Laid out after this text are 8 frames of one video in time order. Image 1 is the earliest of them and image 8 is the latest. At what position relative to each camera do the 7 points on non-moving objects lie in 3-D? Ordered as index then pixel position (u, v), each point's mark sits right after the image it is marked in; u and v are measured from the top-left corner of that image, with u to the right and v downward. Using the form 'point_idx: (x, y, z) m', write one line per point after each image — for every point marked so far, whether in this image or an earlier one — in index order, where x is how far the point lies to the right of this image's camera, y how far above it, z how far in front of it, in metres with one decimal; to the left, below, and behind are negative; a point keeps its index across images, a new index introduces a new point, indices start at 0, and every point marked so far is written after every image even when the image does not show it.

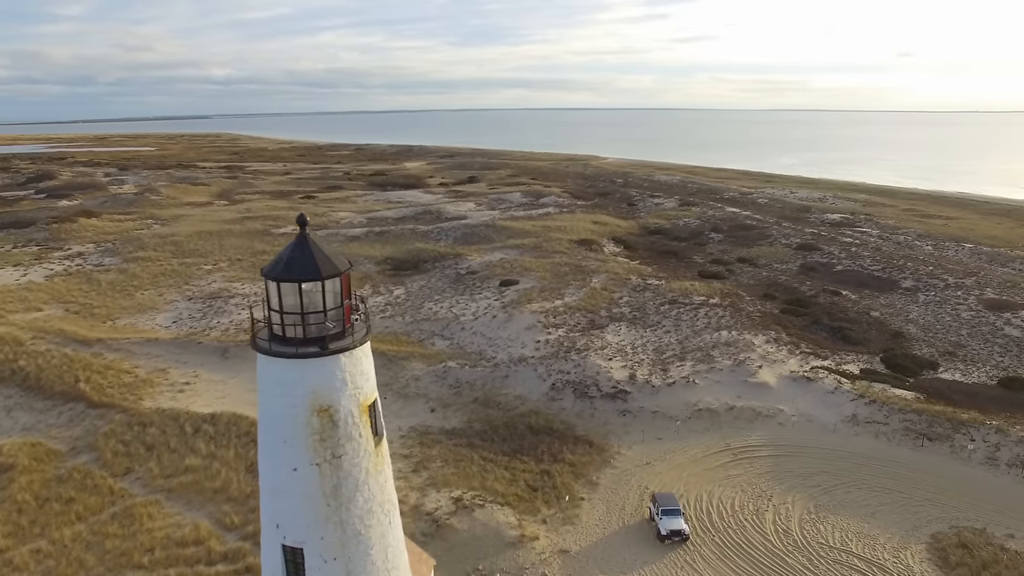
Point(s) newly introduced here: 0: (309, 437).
0: (-2.1, -1.6, +7.7) m
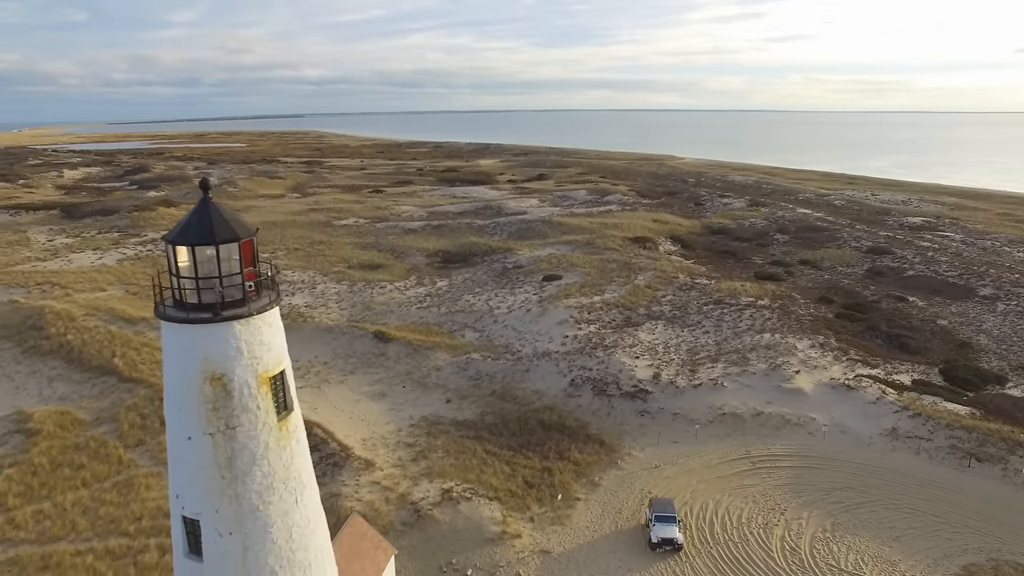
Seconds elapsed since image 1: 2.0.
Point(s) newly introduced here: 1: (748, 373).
0: (-3.1, -1.2, +7.4) m
1: (+6.2, -2.2, +19.6) m
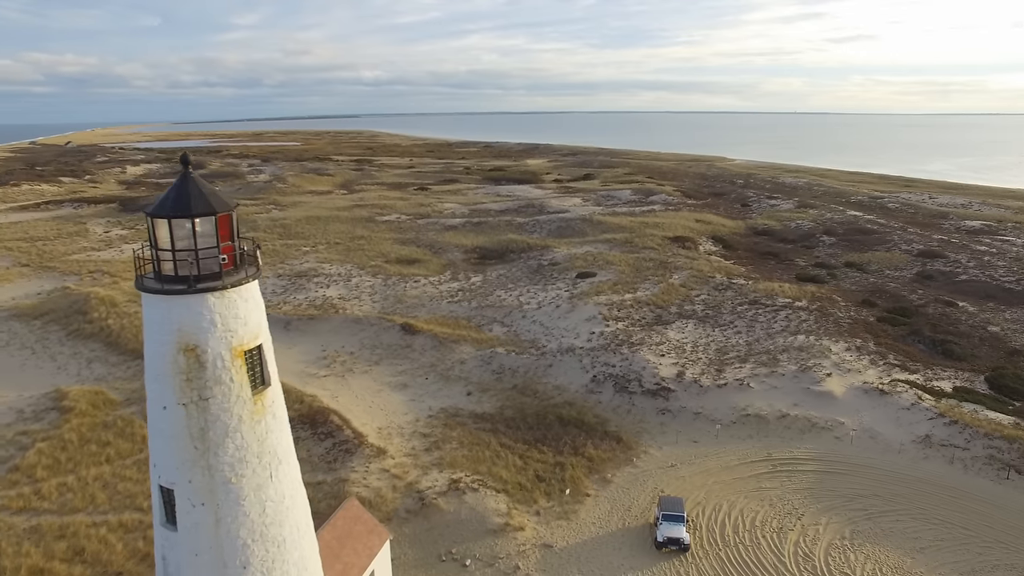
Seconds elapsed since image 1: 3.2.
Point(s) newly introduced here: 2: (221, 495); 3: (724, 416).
0: (-3.4, -0.9, +7.5) m
1: (+6.7, -2.2, +18.9) m
2: (-3.0, -2.2, +7.7) m
3: (+5.0, -3.0, +17.5) m
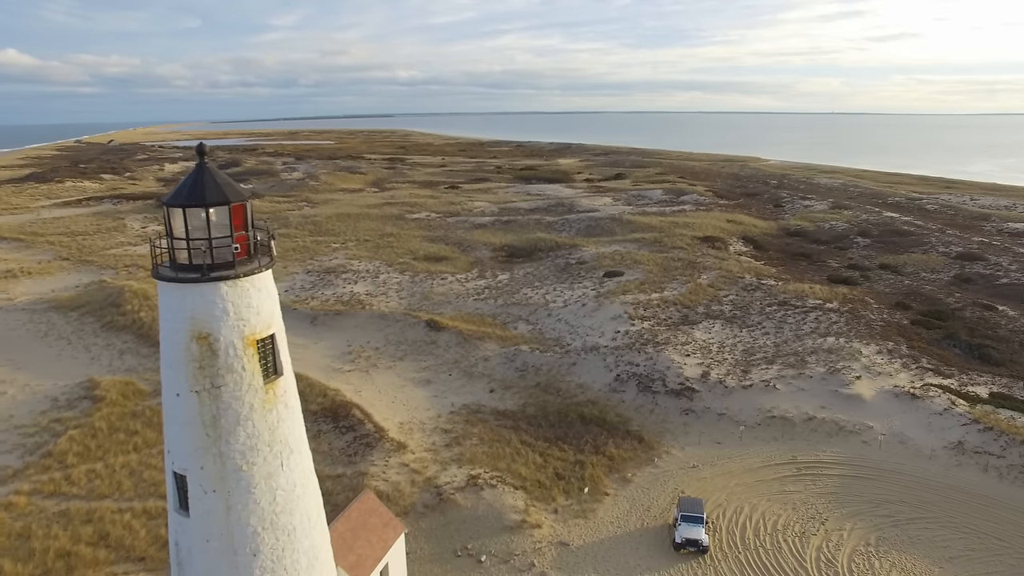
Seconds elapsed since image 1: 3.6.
0: (-3.3, -0.8, +7.5) m
1: (+7.3, -2.2, +18.6) m
2: (-2.9, -2.0, +7.8) m
3: (+5.5, -3.0, +17.2) m
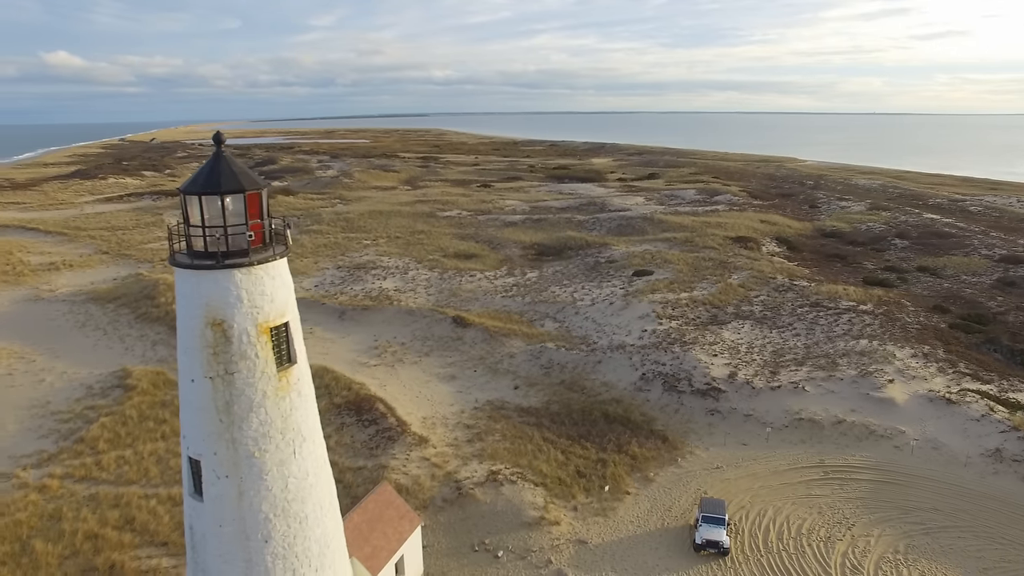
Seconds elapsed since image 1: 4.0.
0: (-3.2, -0.6, +7.6) m
1: (+7.8, -2.2, +18.2) m
2: (-2.8, -1.9, +7.9) m
3: (+6.0, -3.0, +16.8) m
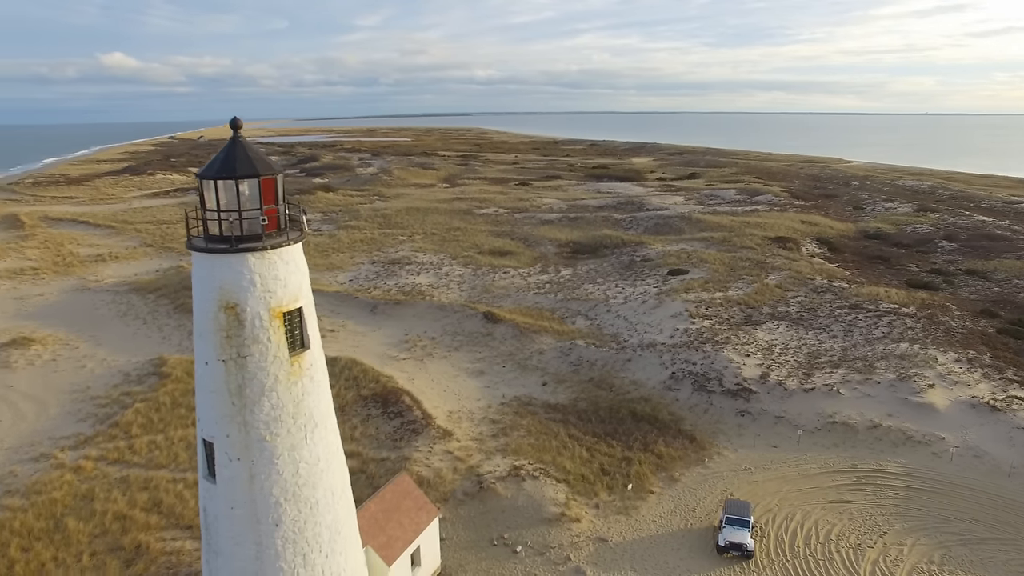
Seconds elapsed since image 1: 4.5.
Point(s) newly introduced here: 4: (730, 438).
0: (-3.0, -0.5, +7.7) m
1: (+8.5, -2.2, +17.6) m
2: (-2.7, -1.7, +7.9) m
3: (+6.5, -3.0, +16.4) m
4: (+4.7, -3.3, +16.2) m
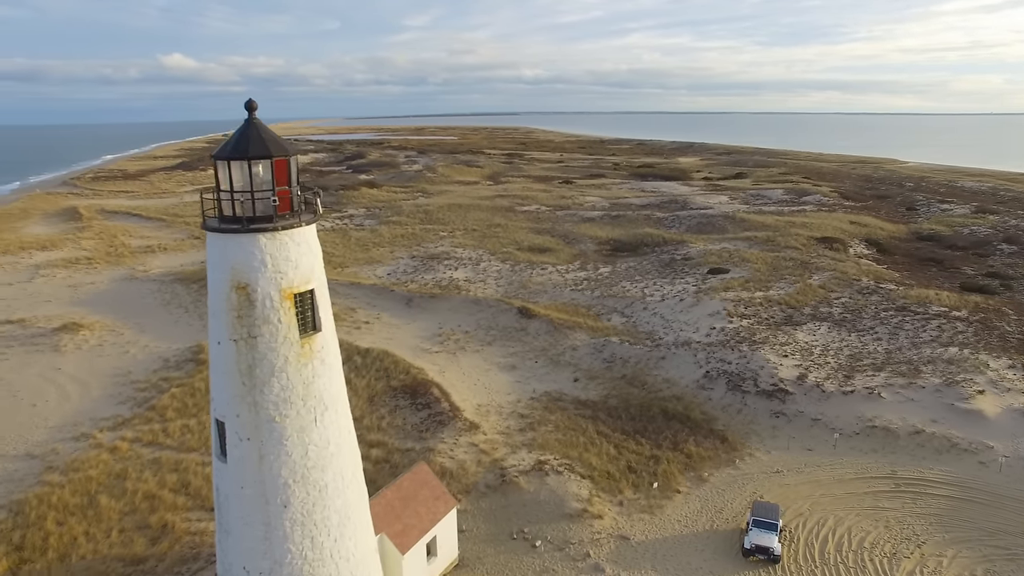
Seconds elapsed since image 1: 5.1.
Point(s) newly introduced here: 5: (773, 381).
0: (-2.9, -0.2, +7.7) m
1: (+9.1, -2.2, +16.9) m
2: (-2.6, -1.5, +7.9) m
3: (+7.1, -2.9, +15.8) m
4: (+5.3, -3.2, +15.8) m
5: (+6.2, -2.2, +17.5) m
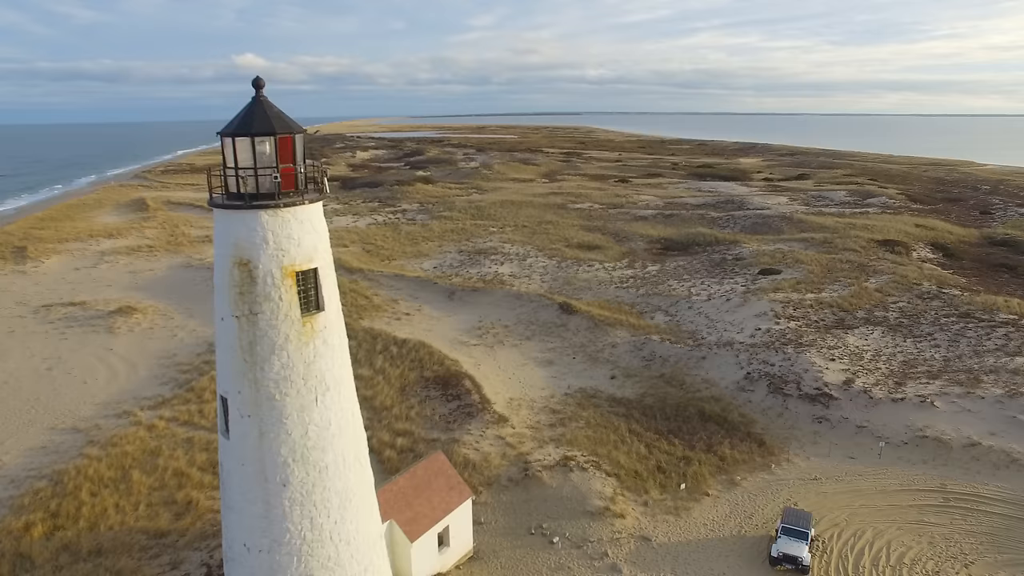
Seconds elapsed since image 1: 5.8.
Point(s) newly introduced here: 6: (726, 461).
0: (-2.9, 0.0, +7.7) m
1: (+9.8, -2.3, +15.9) m
2: (-2.6, -1.3, +7.9) m
3: (+7.7, -2.9, +15.0) m
4: (+5.9, -3.2, +15.0) m
5: (+6.9, -2.2, +16.8) m
6: (+4.1, -3.3, +14.4) m
